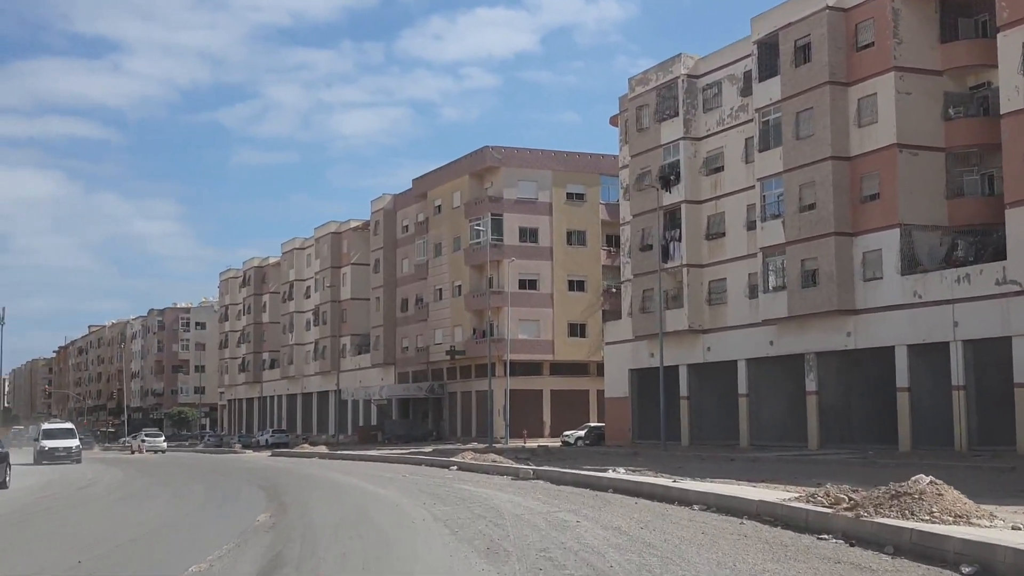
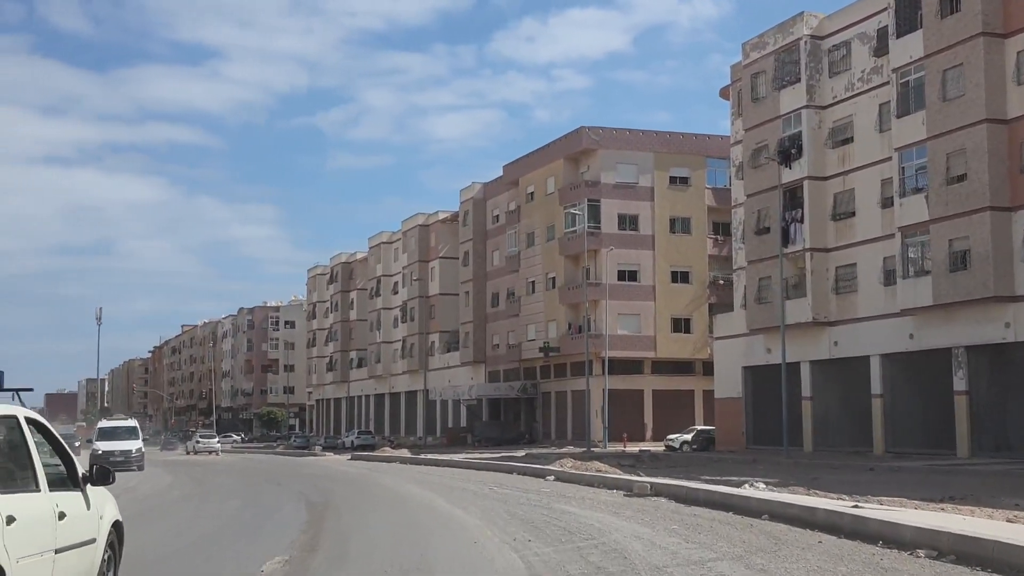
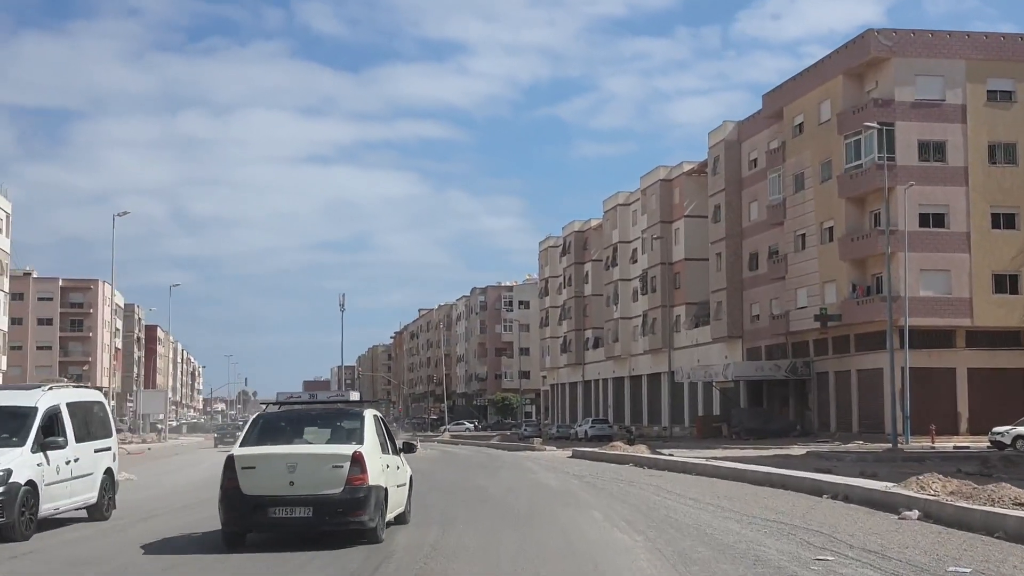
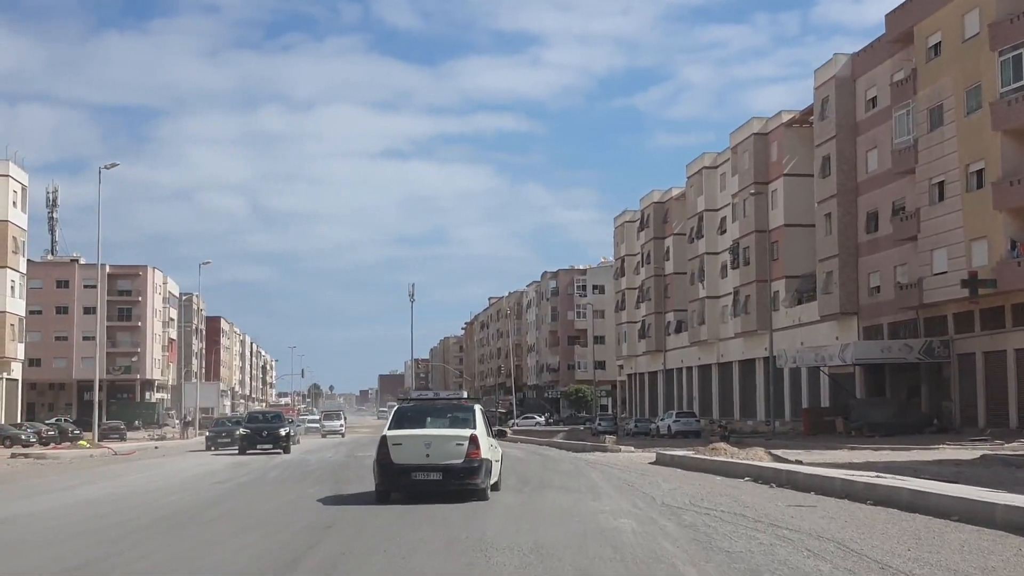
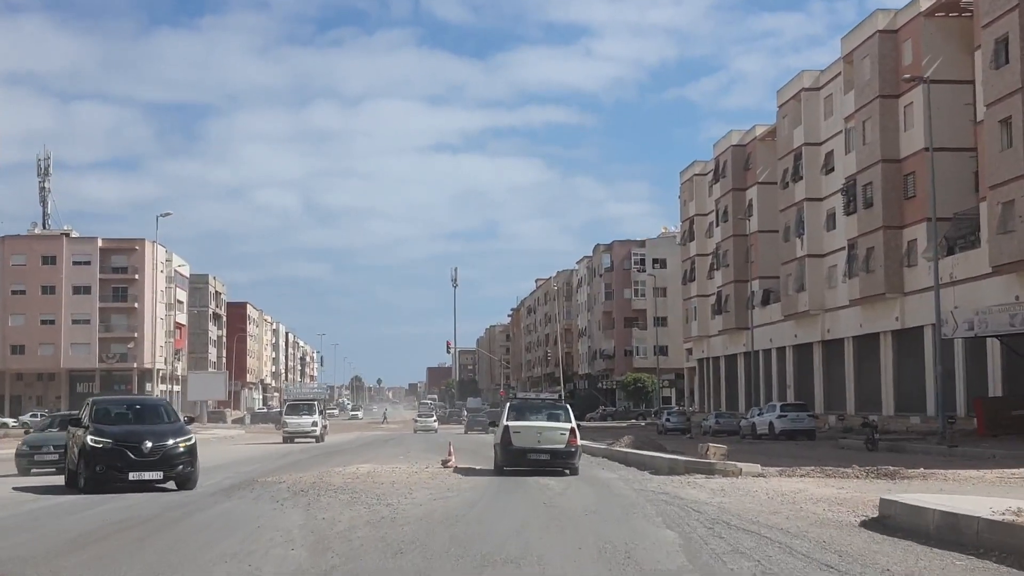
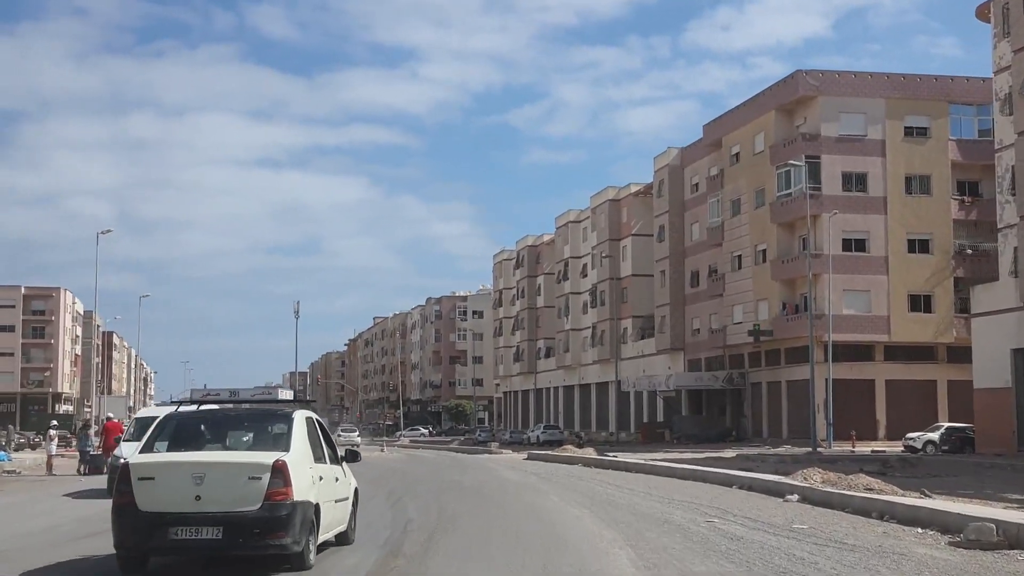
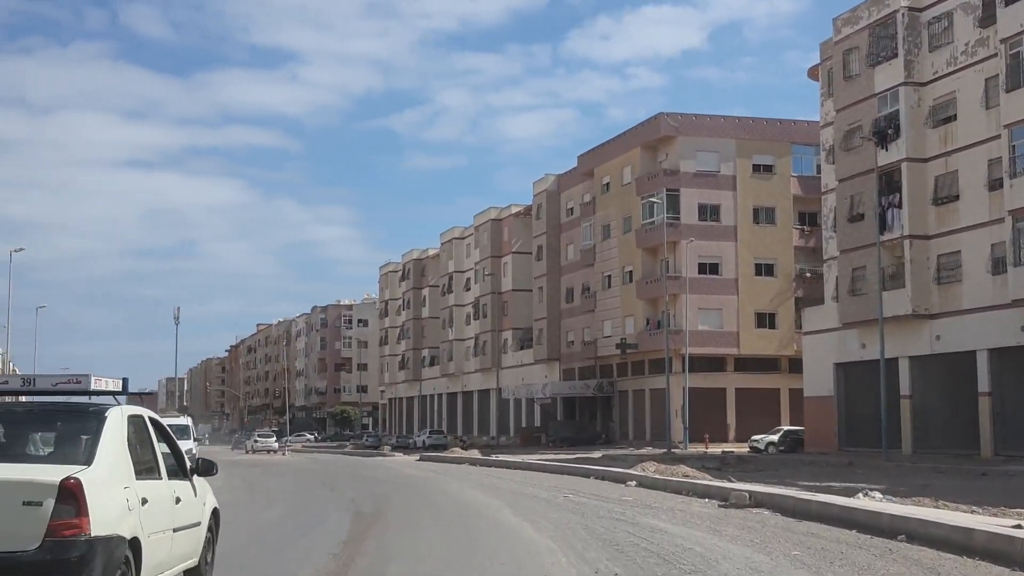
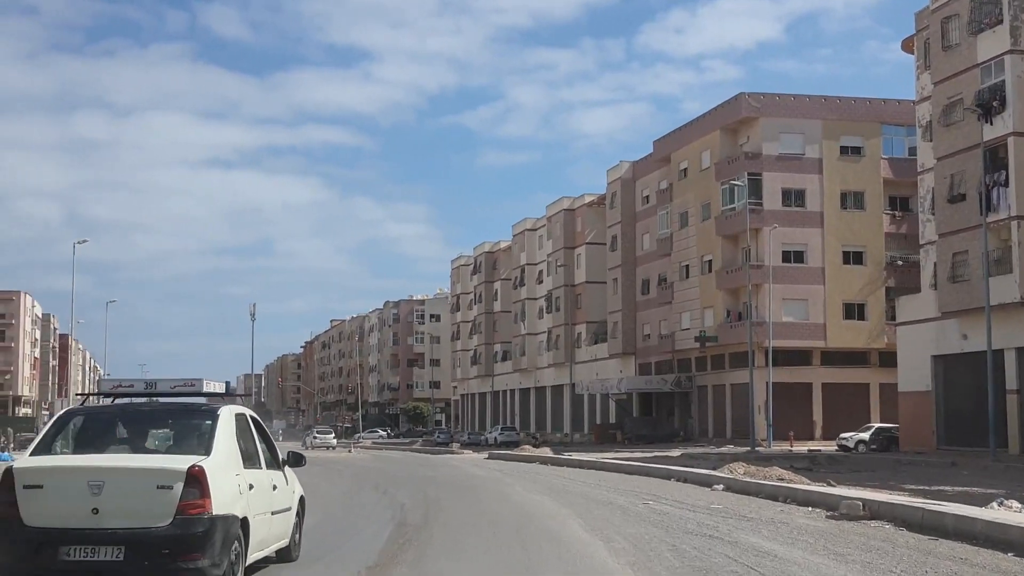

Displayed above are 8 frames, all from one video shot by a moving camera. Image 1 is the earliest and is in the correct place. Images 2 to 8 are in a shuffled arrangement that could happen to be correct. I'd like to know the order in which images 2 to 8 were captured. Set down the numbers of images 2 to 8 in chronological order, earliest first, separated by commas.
2, 7, 8, 6, 3, 4, 5
